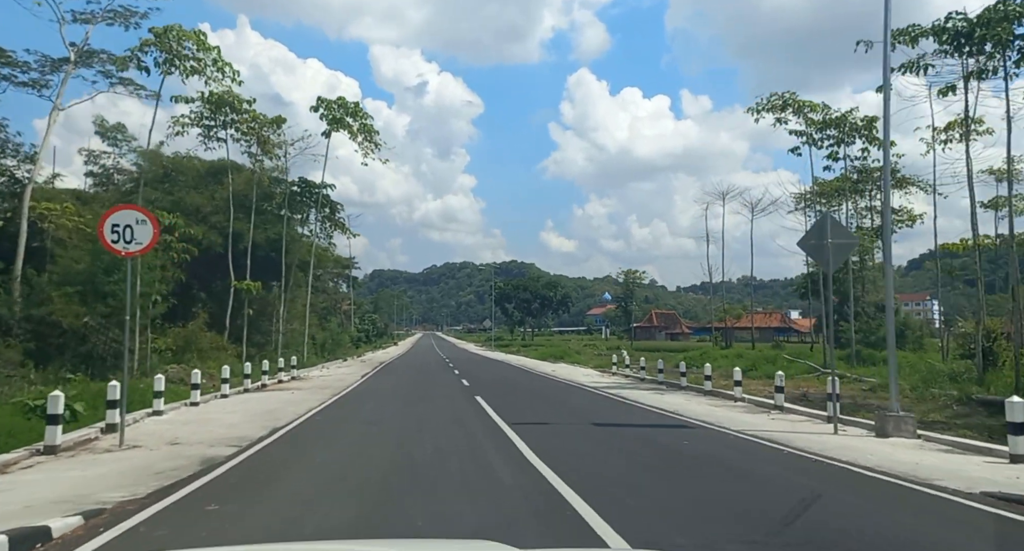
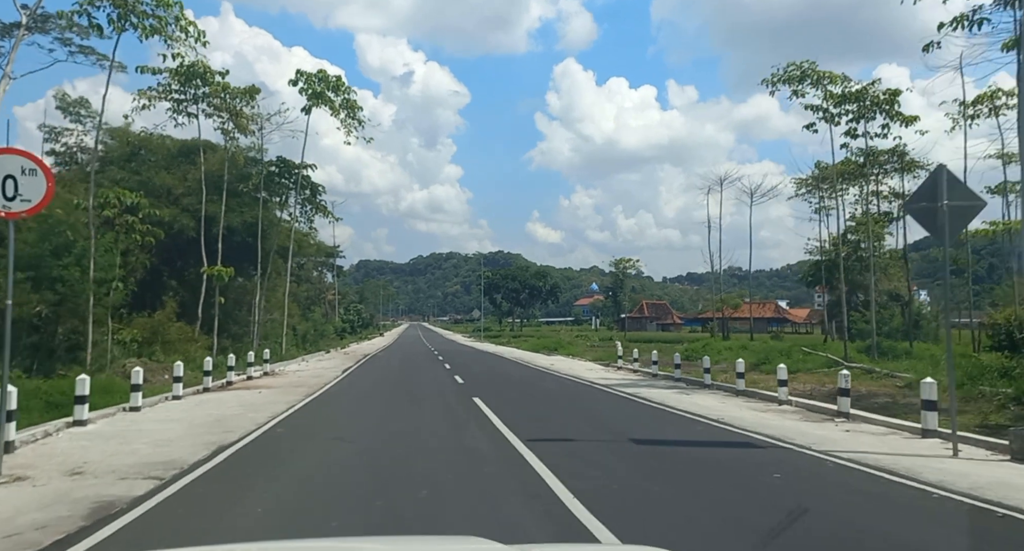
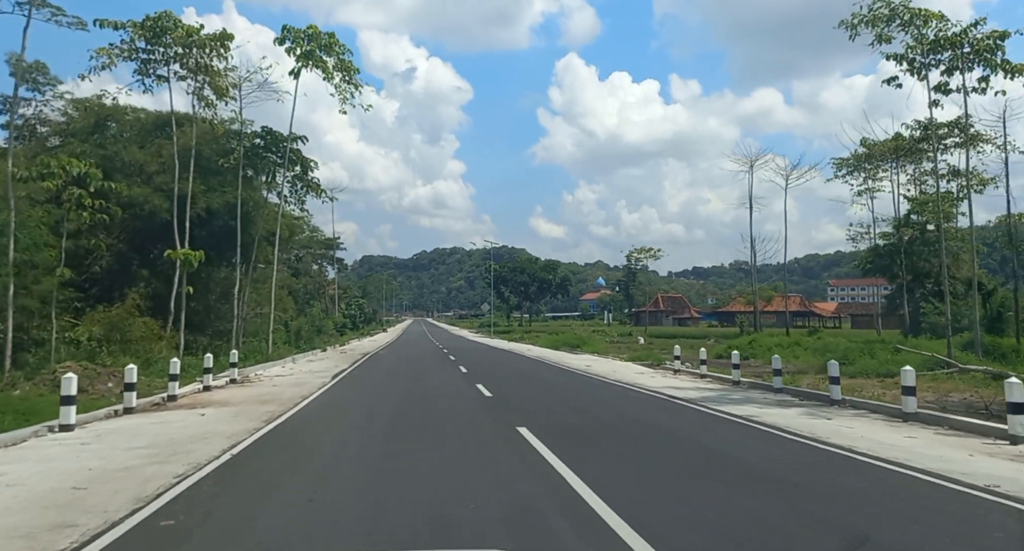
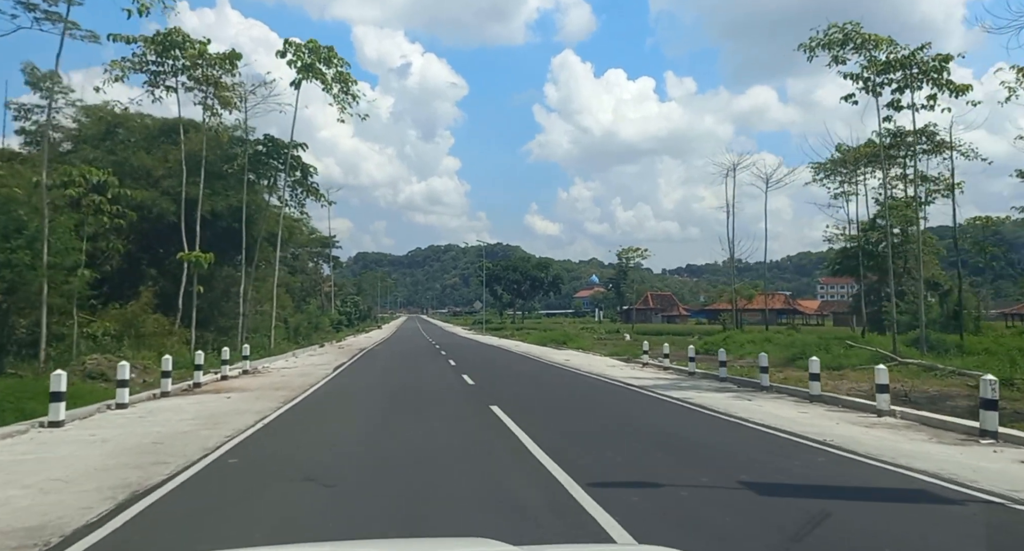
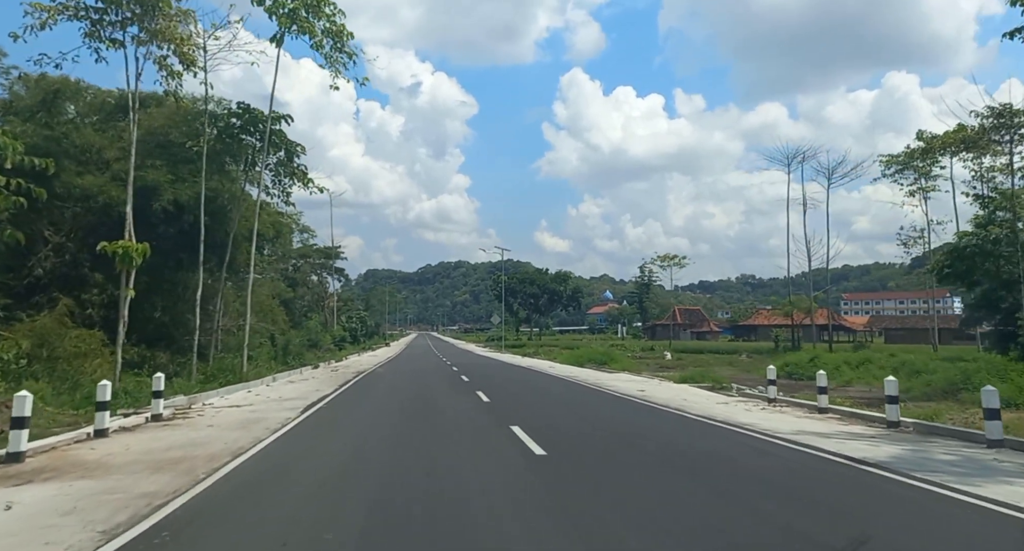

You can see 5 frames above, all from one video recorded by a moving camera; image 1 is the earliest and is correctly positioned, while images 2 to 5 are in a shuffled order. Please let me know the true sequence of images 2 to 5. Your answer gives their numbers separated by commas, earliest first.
2, 4, 3, 5
